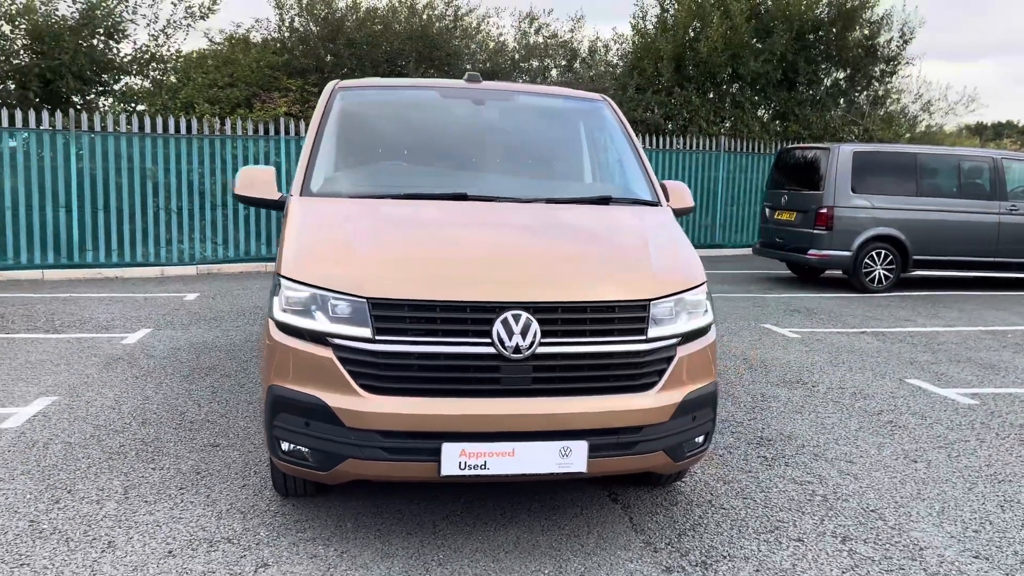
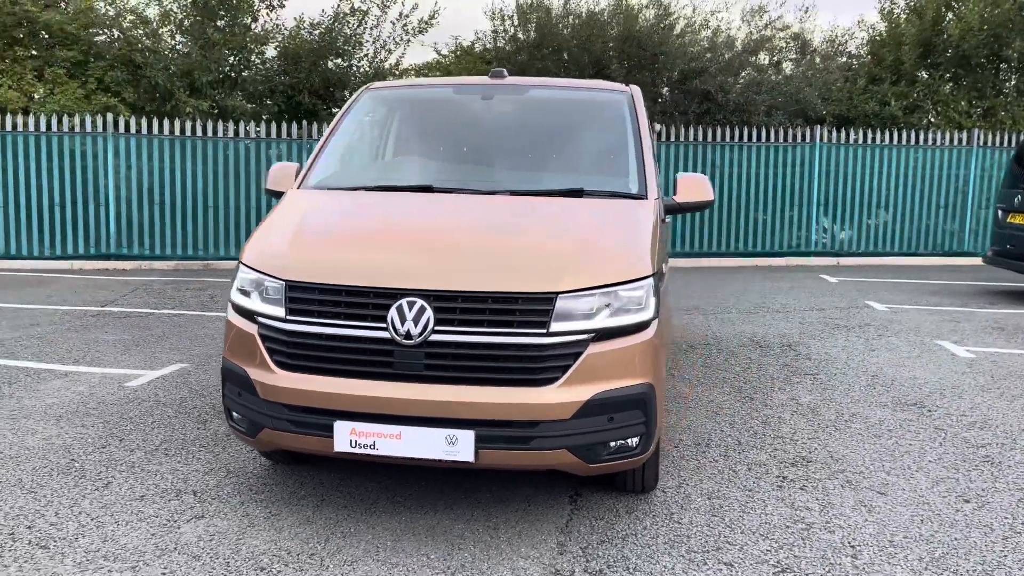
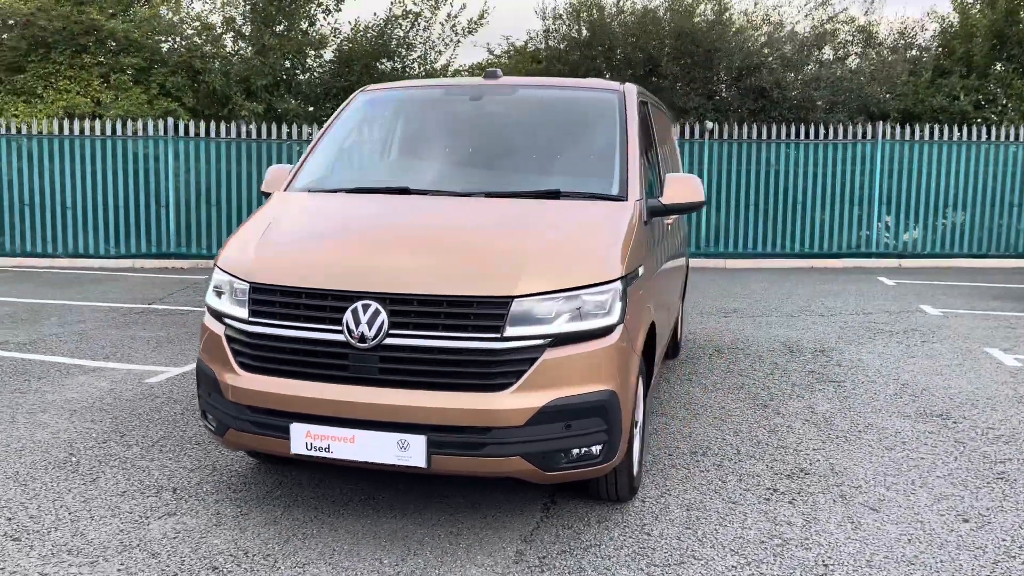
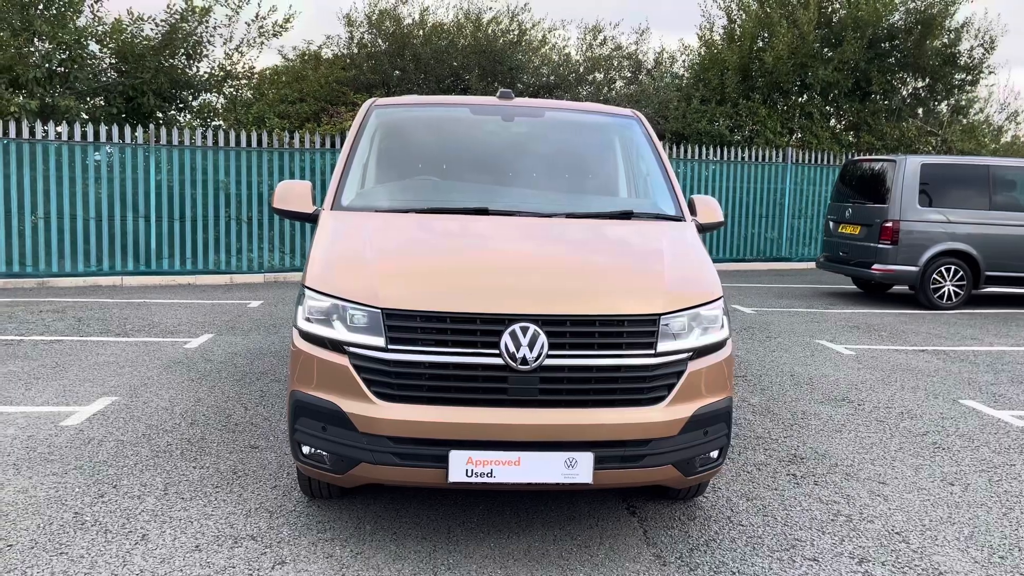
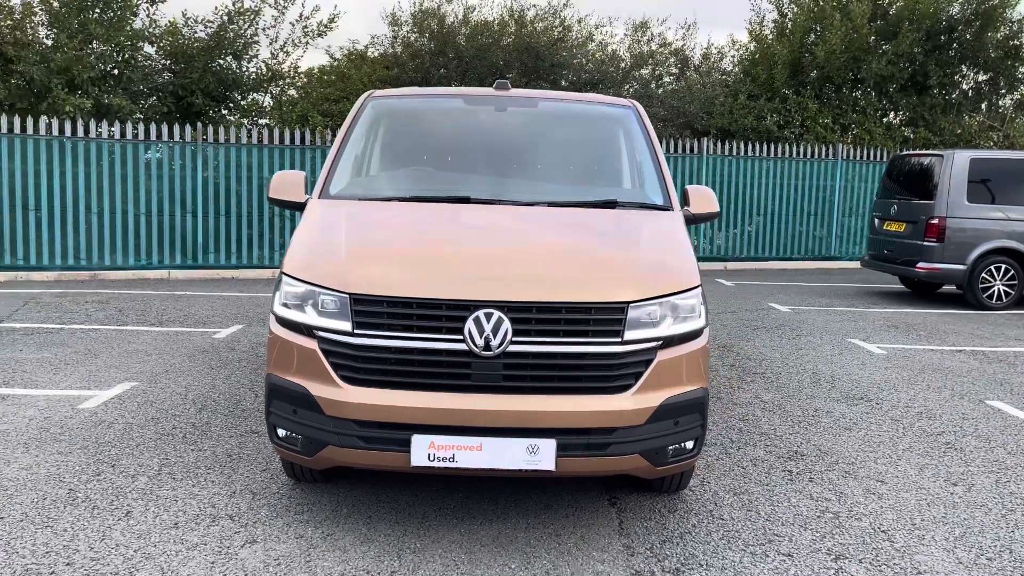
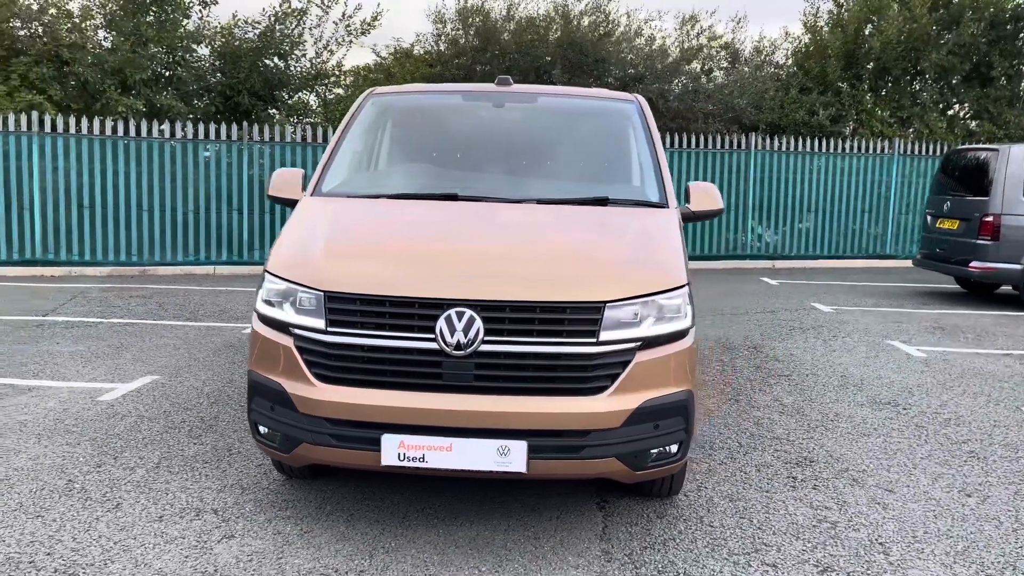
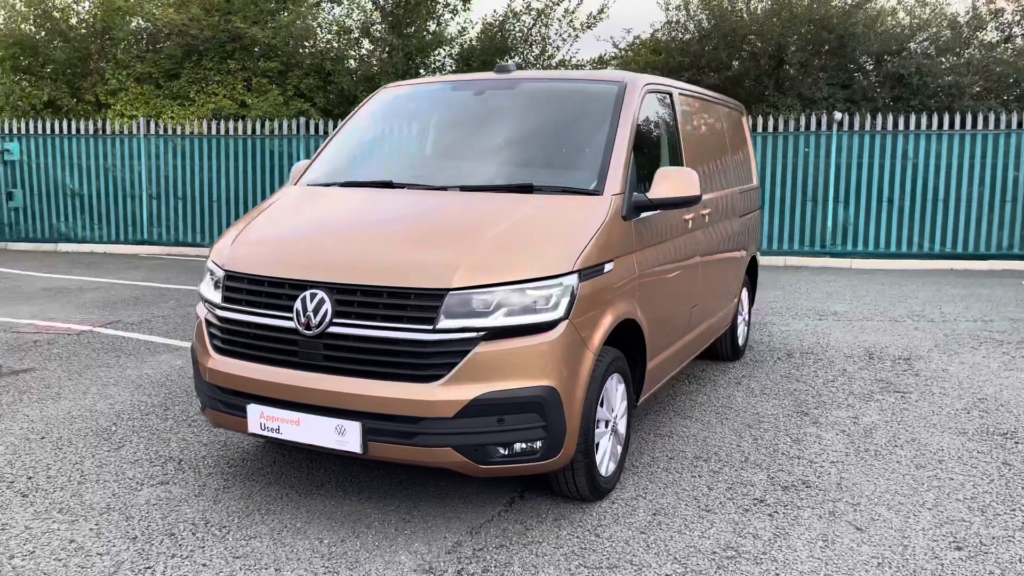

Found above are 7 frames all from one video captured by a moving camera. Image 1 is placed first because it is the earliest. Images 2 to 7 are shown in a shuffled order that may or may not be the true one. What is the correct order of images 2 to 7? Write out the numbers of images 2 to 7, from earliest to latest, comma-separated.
4, 5, 6, 2, 3, 7
